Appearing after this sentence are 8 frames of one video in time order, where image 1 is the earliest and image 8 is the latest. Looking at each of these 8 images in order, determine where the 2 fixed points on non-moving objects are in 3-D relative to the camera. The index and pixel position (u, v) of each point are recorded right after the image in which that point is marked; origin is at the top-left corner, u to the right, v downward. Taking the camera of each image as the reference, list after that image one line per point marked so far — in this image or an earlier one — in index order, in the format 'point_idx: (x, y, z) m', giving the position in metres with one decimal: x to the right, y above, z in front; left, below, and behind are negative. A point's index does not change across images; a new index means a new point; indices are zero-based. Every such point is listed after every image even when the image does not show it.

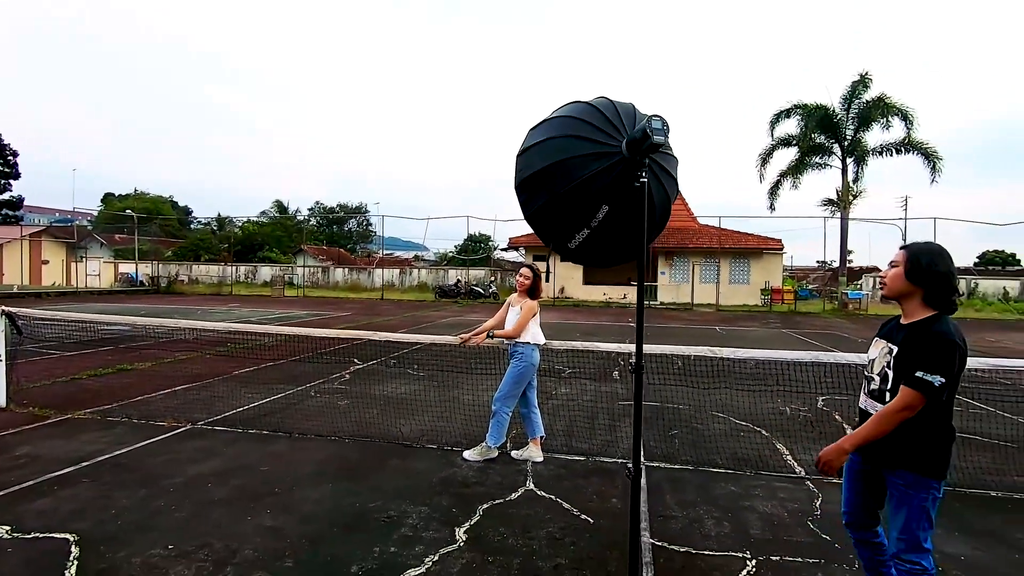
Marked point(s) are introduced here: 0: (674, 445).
0: (+1.5, -1.4, +4.9) m
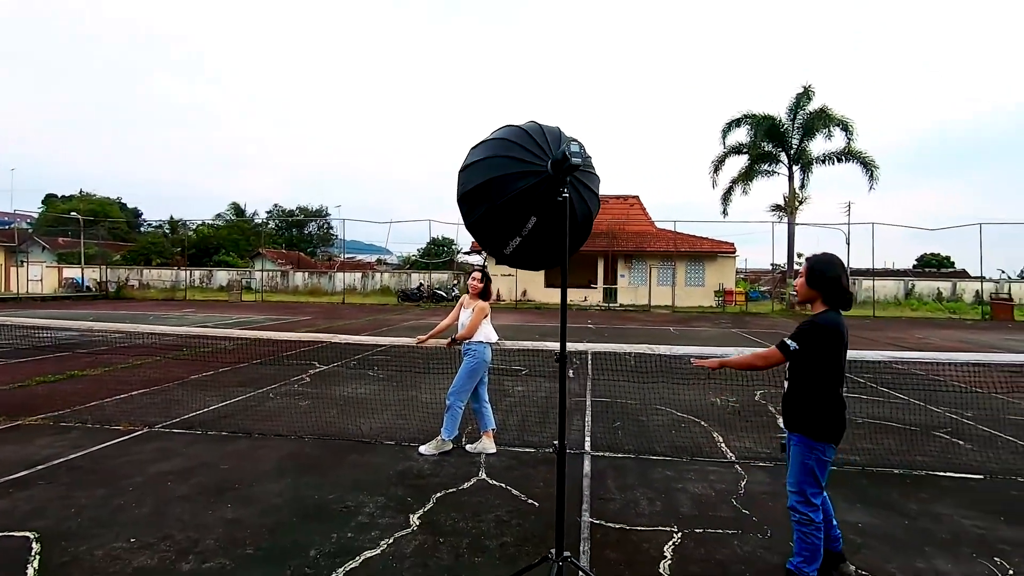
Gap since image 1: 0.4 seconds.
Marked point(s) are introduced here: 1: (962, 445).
0: (+1.0, -1.4, +5.2) m
1: (+4.3, -1.5, +5.1) m
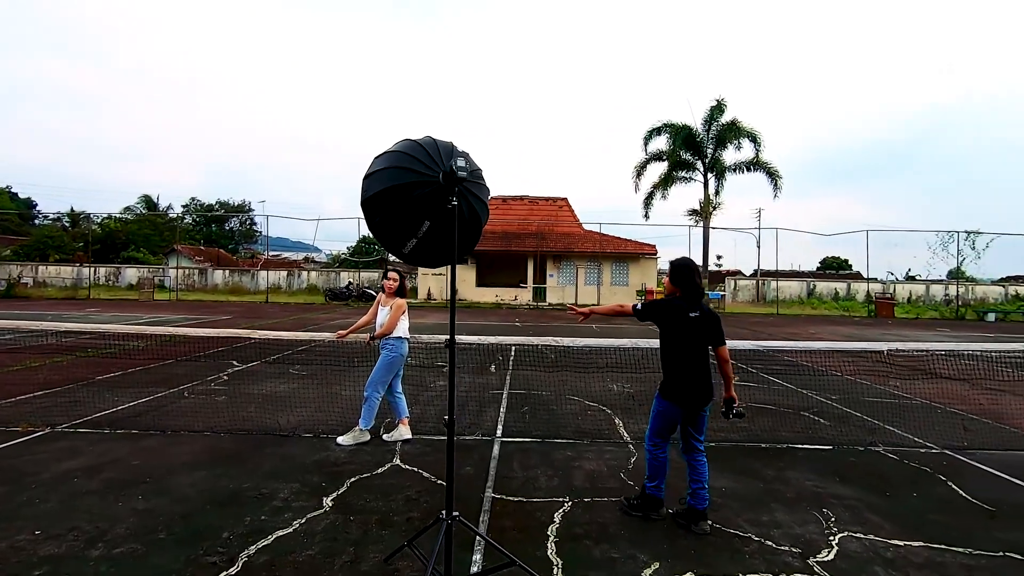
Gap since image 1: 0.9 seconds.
0: (+0.2, -1.4, +5.6) m
1: (+3.4, -1.5, +5.9) m
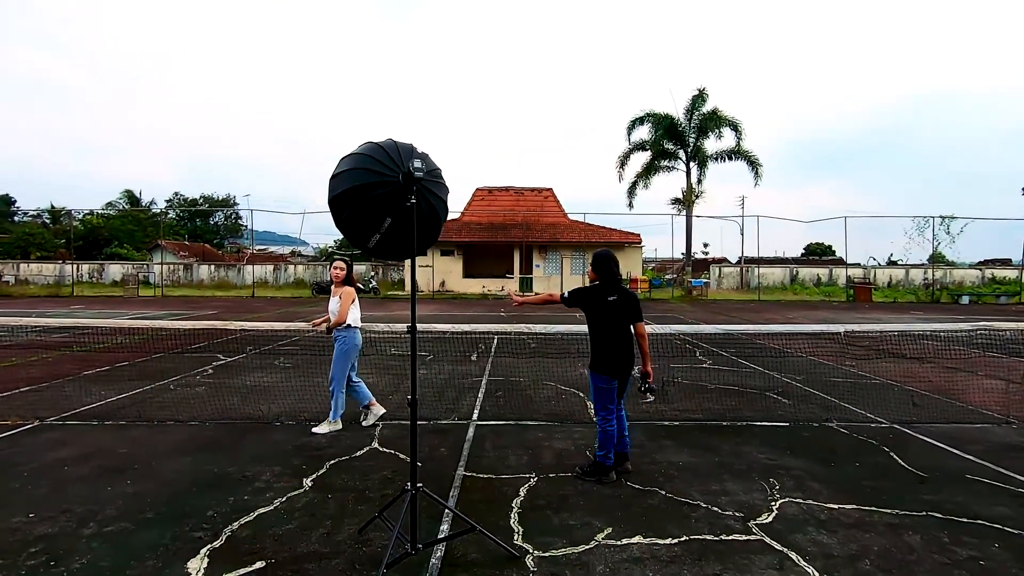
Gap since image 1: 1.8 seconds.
0: (-0.1, -1.3, +5.9) m
1: (+3.1, -1.3, +6.2) m
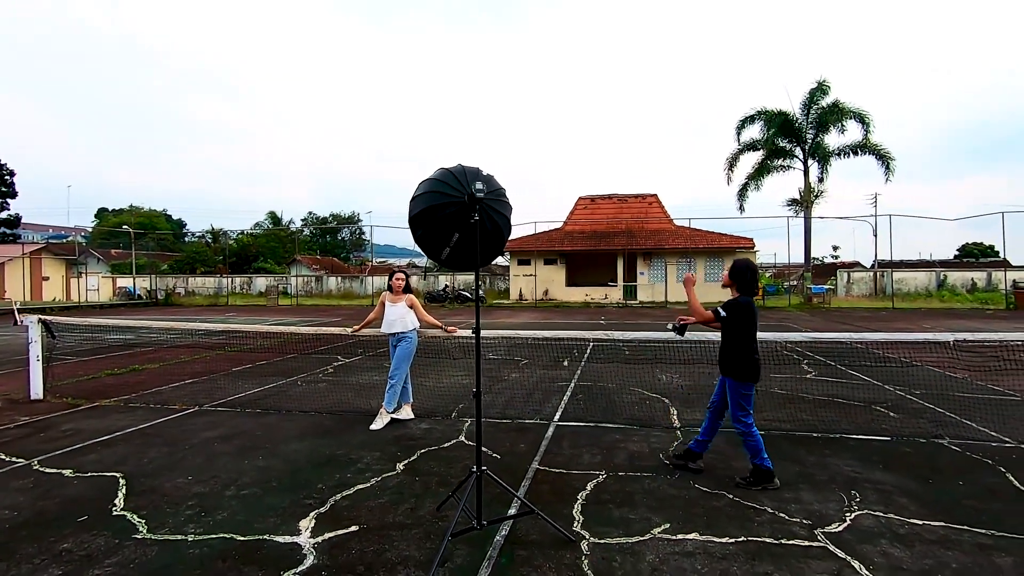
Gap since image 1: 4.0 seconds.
0: (+0.9, -1.4, +6.1) m
1: (+4.1, -1.4, +5.8) m
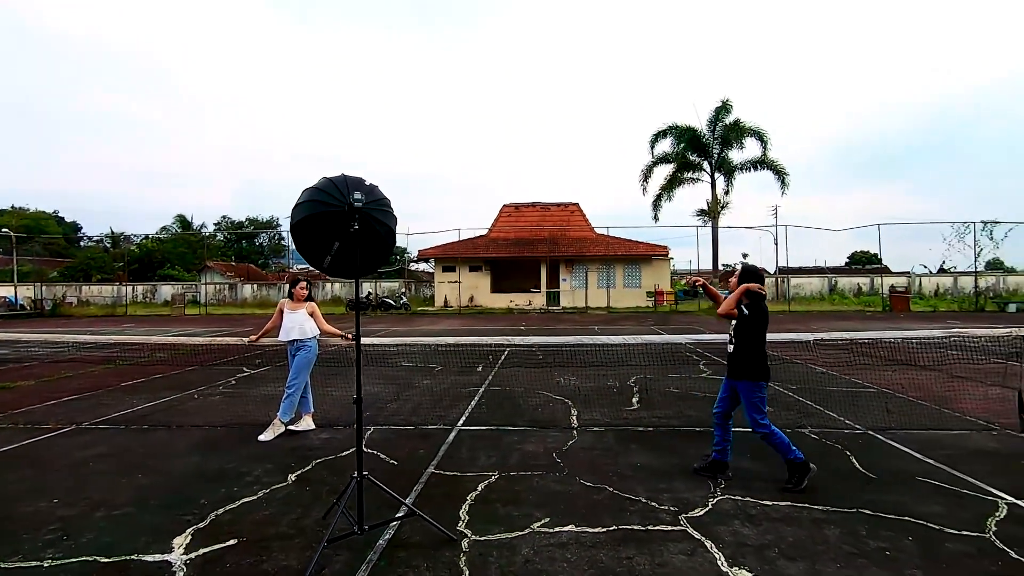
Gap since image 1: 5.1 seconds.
0: (-0.2, -1.5, +6.2) m
1: (+3.0, -1.4, +6.3) m
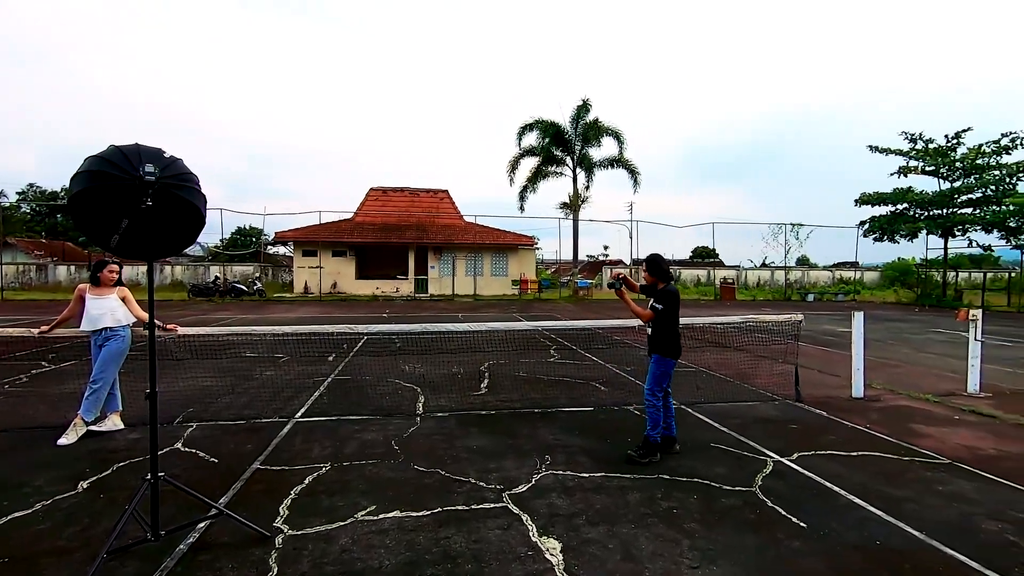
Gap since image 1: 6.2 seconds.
0: (-2.0, -1.3, +6.0) m
1: (+1.1, -1.3, +6.9) m
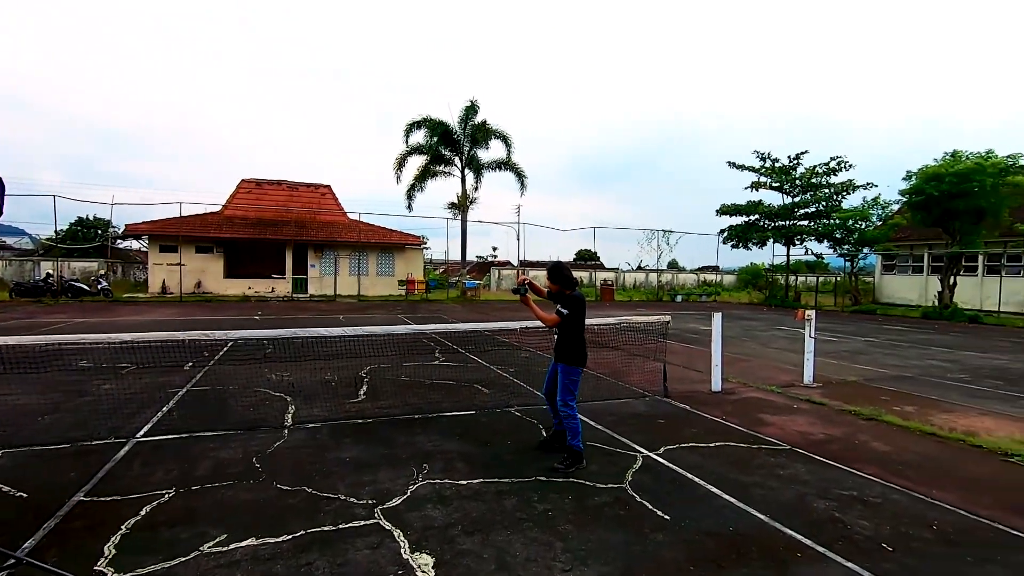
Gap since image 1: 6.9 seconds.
0: (-3.2, -1.3, +5.4) m
1: (-0.4, -1.3, +6.8) m
